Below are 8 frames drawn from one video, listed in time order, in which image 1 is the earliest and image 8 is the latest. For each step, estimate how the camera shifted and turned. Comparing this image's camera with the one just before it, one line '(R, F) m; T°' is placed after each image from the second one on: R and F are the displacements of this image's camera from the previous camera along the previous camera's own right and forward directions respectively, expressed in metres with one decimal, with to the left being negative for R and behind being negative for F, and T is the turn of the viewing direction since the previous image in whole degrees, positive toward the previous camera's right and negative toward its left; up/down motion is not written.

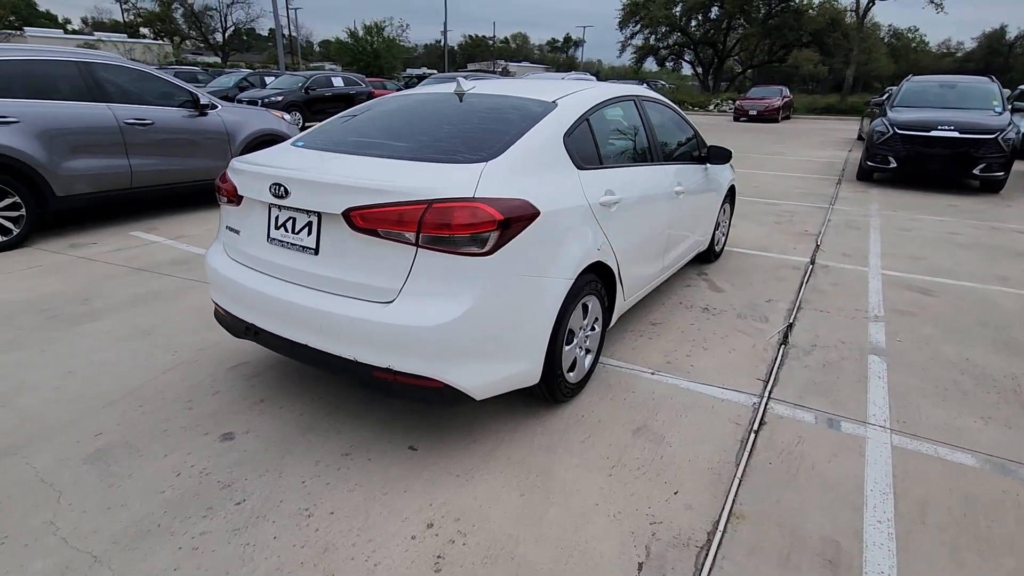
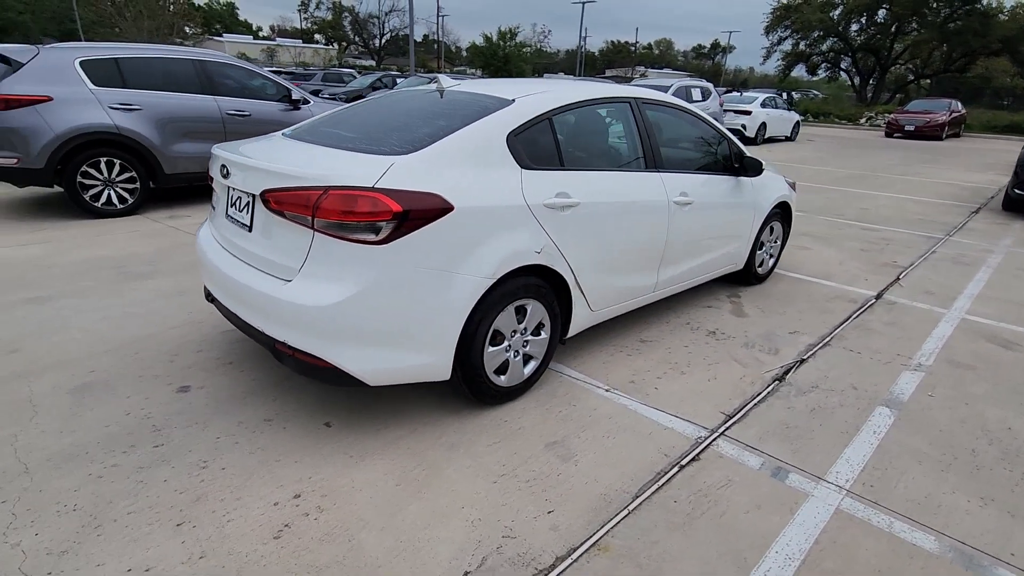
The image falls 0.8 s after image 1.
(+1.1, +0.1) m; -13°
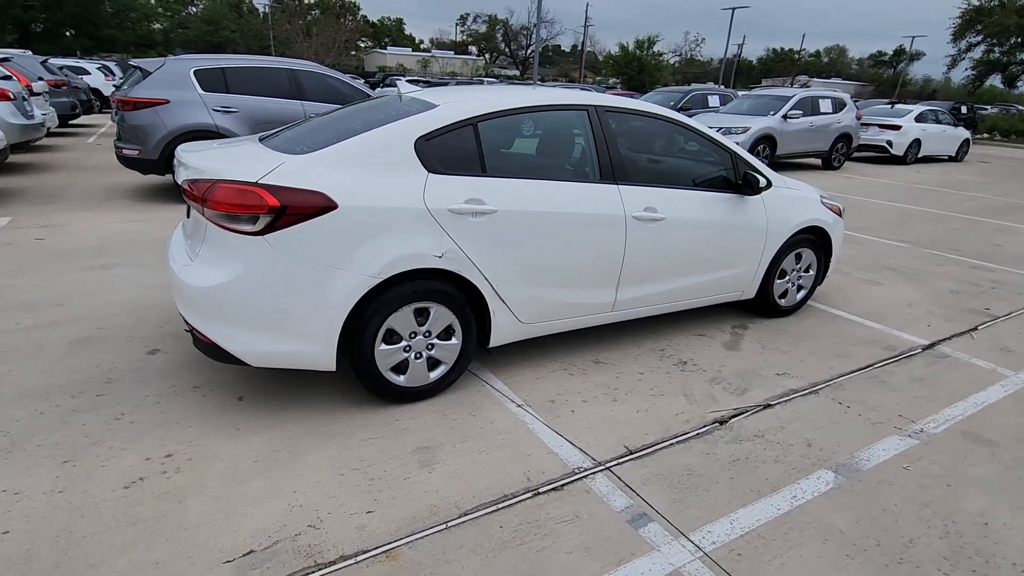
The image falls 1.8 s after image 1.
(+1.3, +0.2) m; -14°
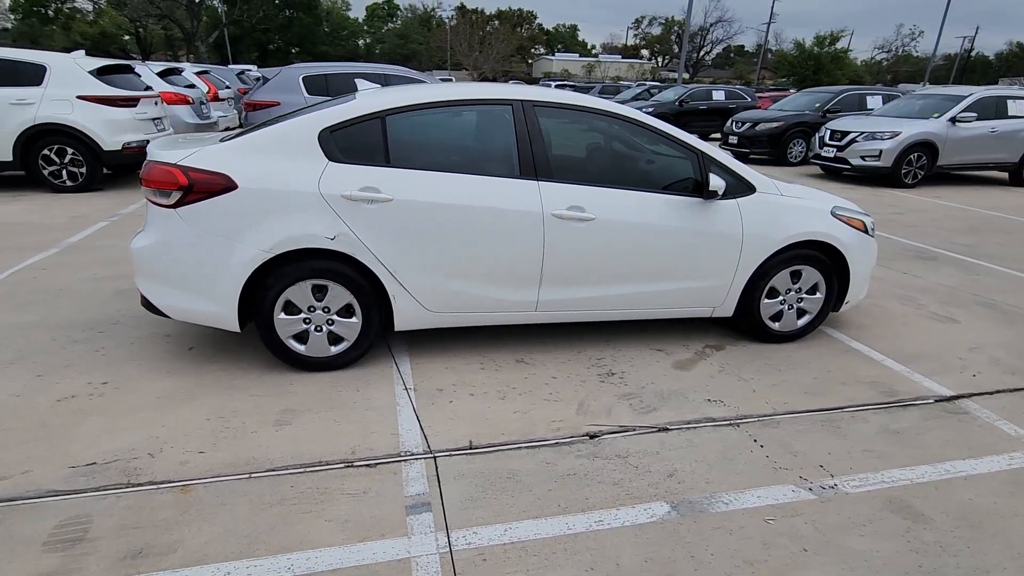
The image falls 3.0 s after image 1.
(+1.6, +0.2) m; -16°
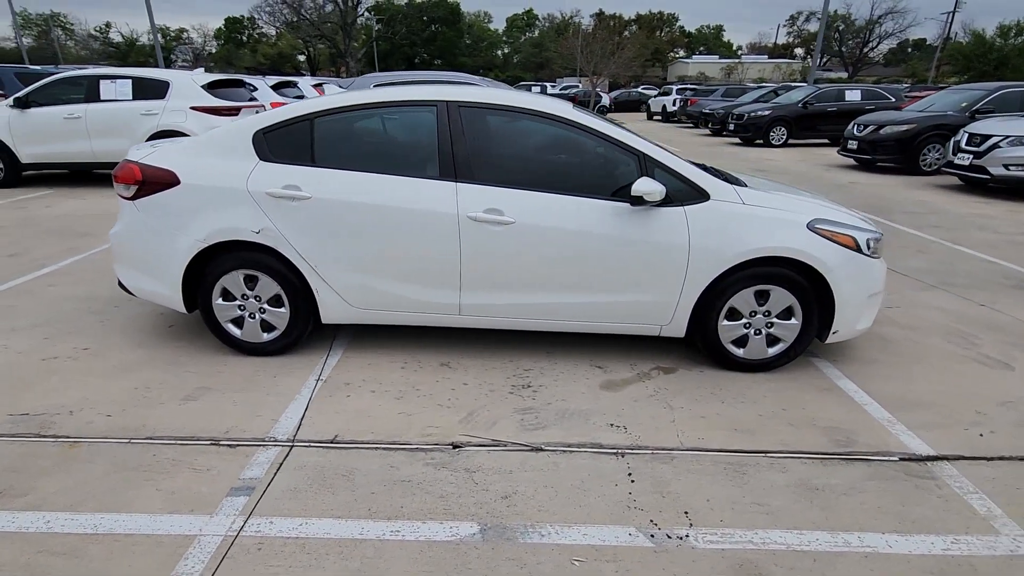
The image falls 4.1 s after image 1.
(+1.4, +0.2) m; -13°
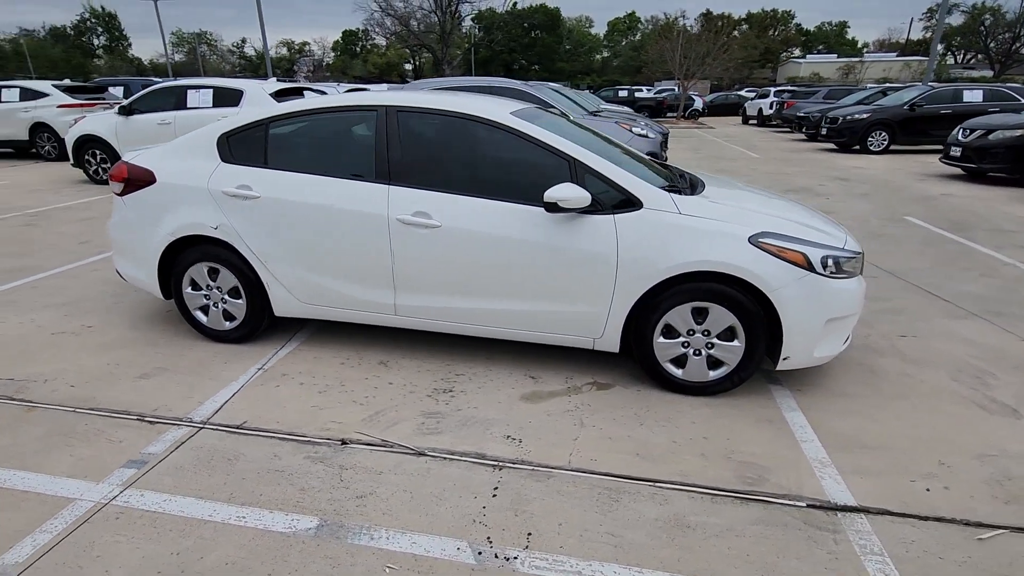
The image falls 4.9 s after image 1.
(+1.1, +0.1) m; -10°
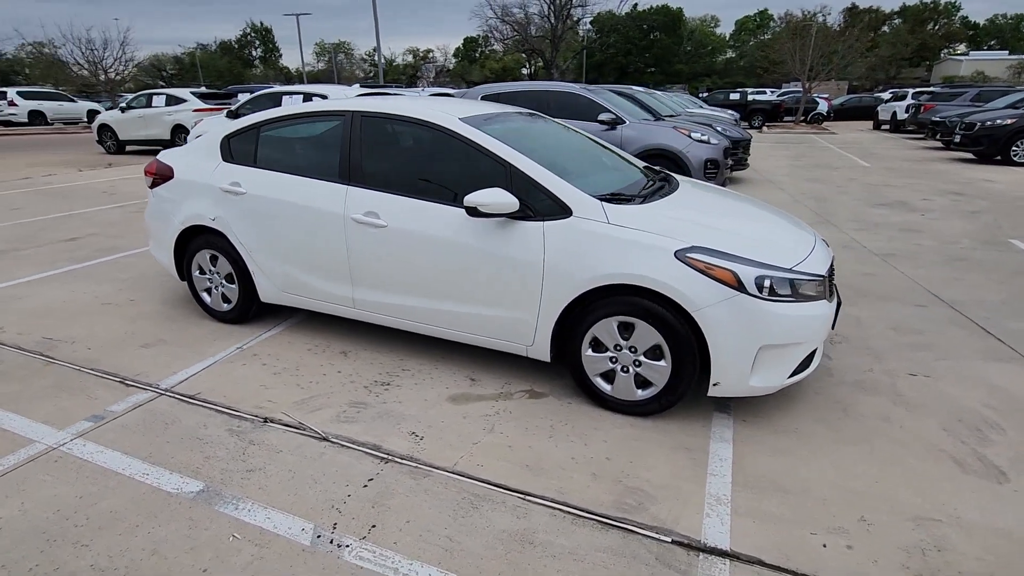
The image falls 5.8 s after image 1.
(+1.1, +0.1) m; -11°
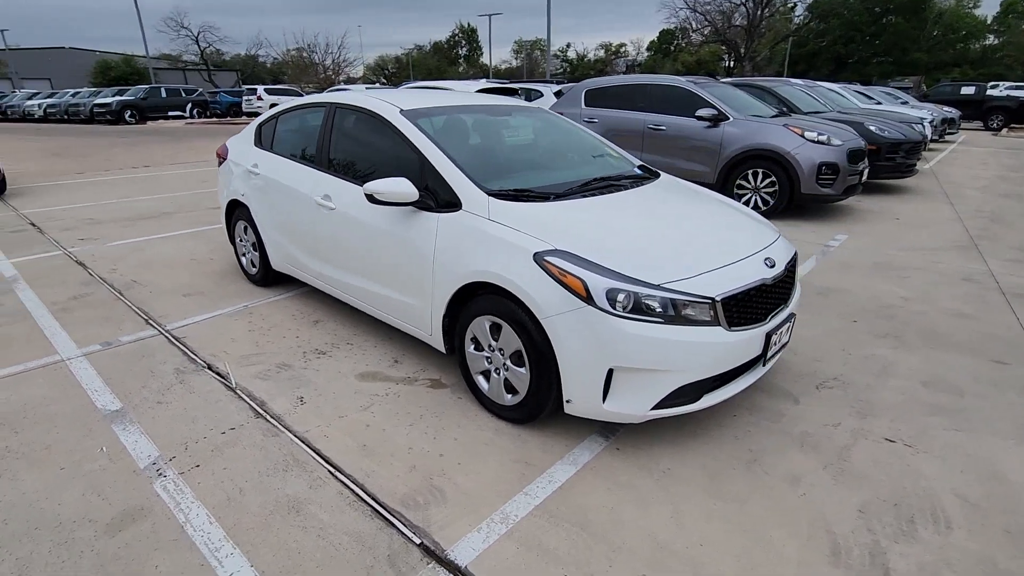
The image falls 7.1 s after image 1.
(+1.7, +0.3) m; -18°
